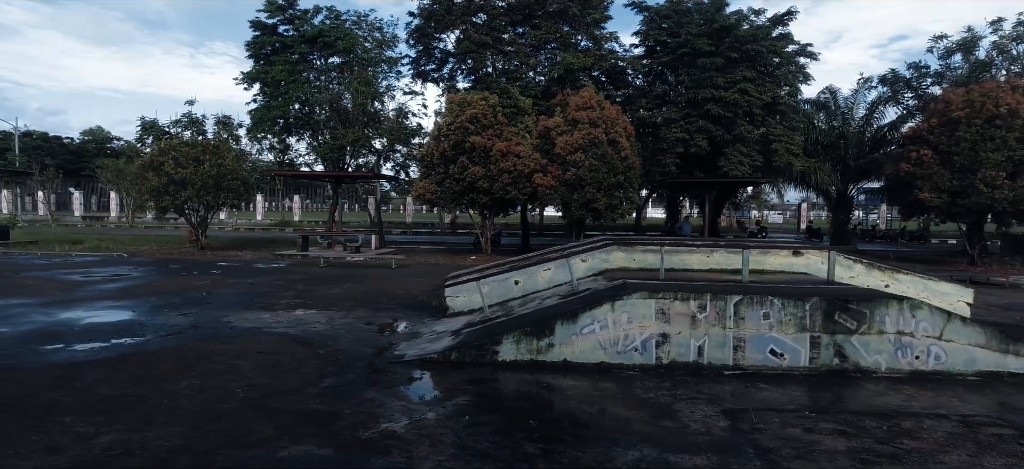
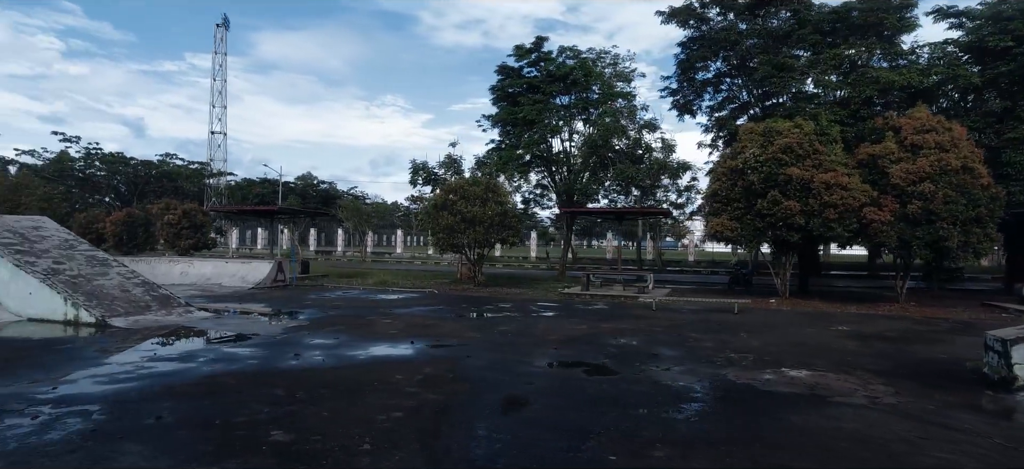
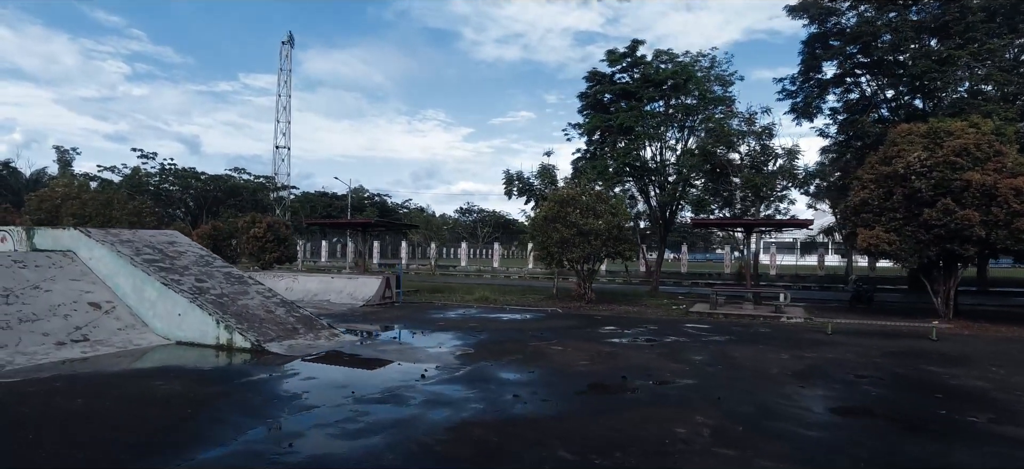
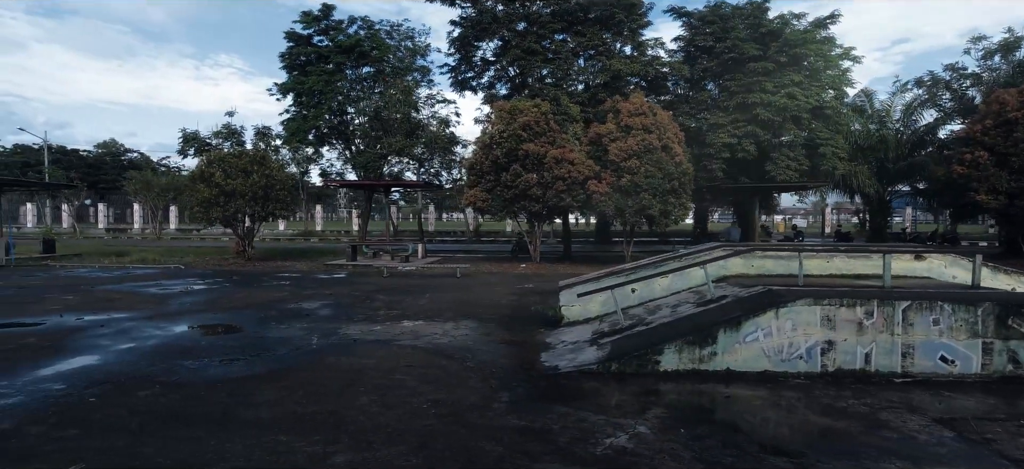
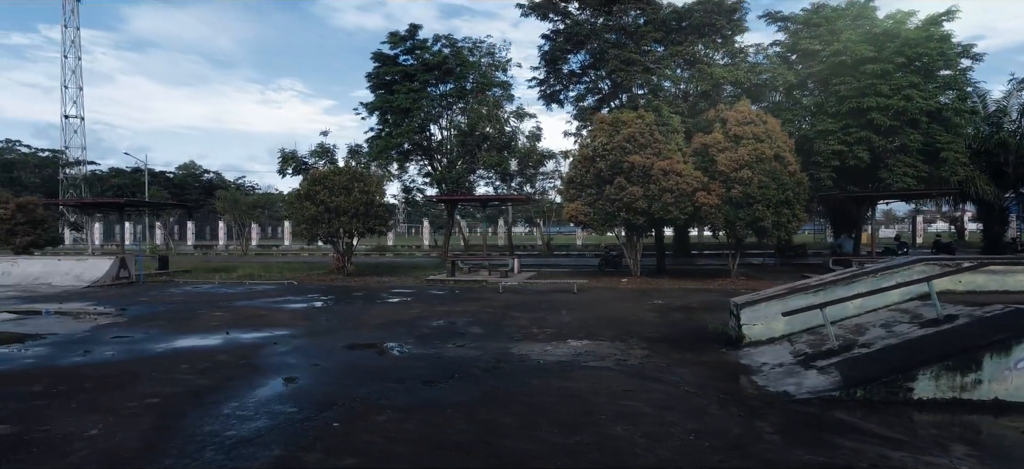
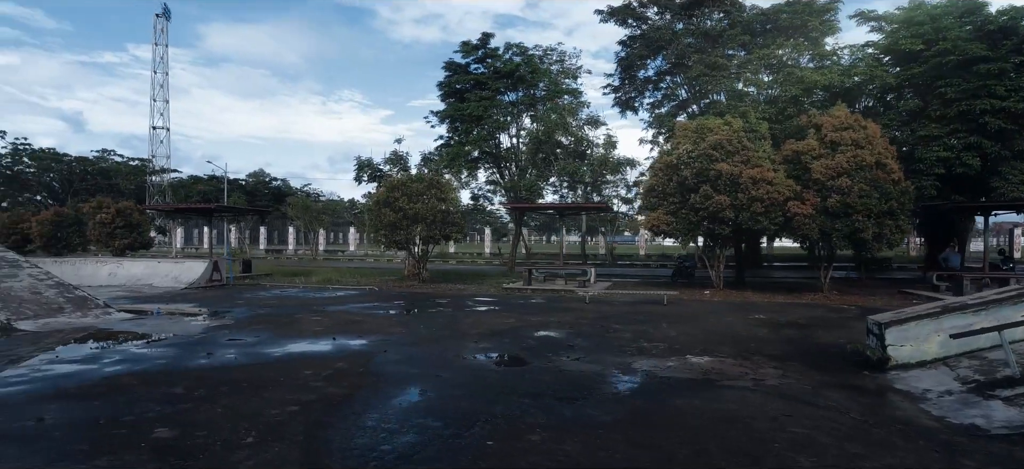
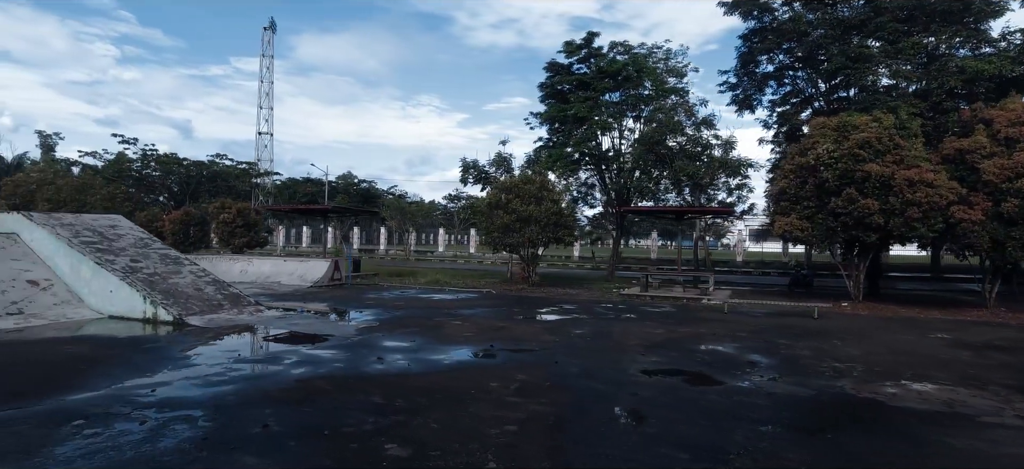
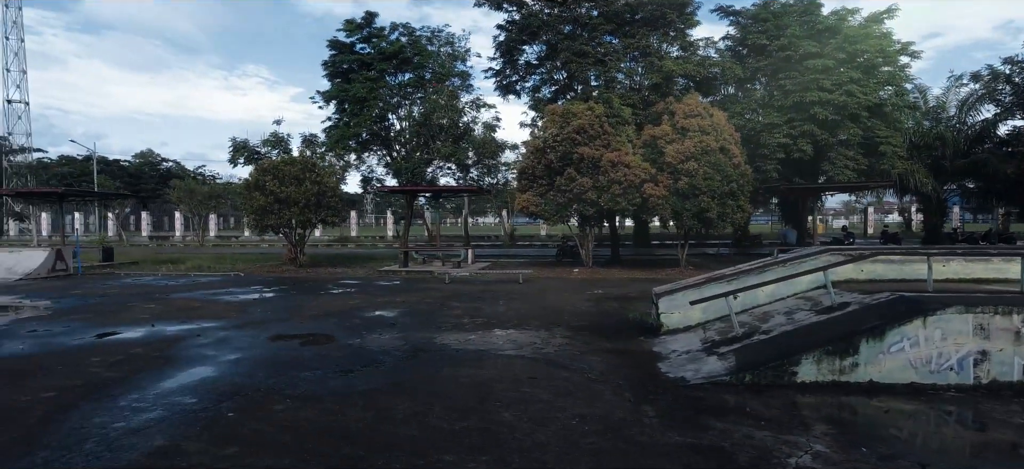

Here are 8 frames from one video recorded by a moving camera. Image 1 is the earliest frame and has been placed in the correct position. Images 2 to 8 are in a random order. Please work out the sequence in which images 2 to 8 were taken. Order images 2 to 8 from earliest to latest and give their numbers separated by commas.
4, 8, 5, 6, 2, 7, 3
